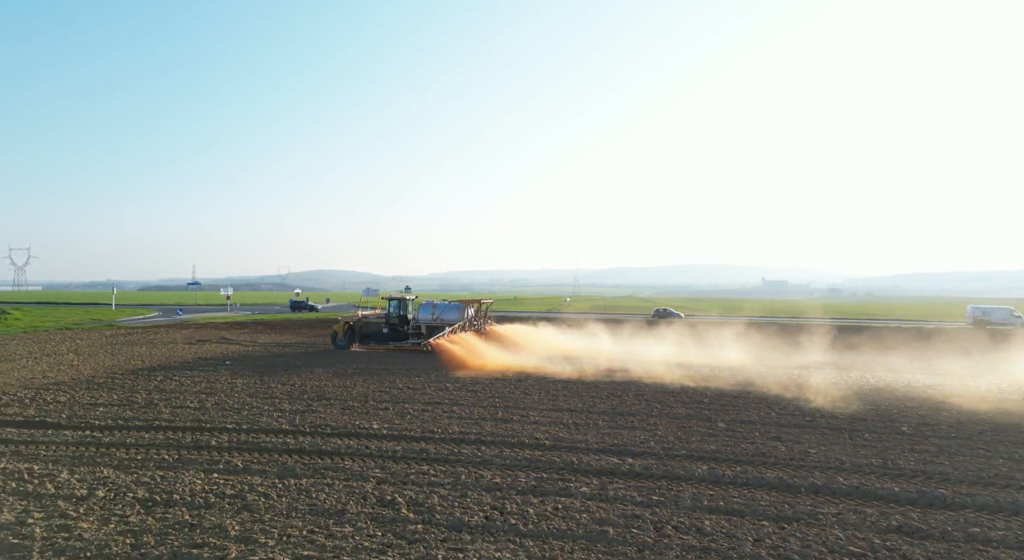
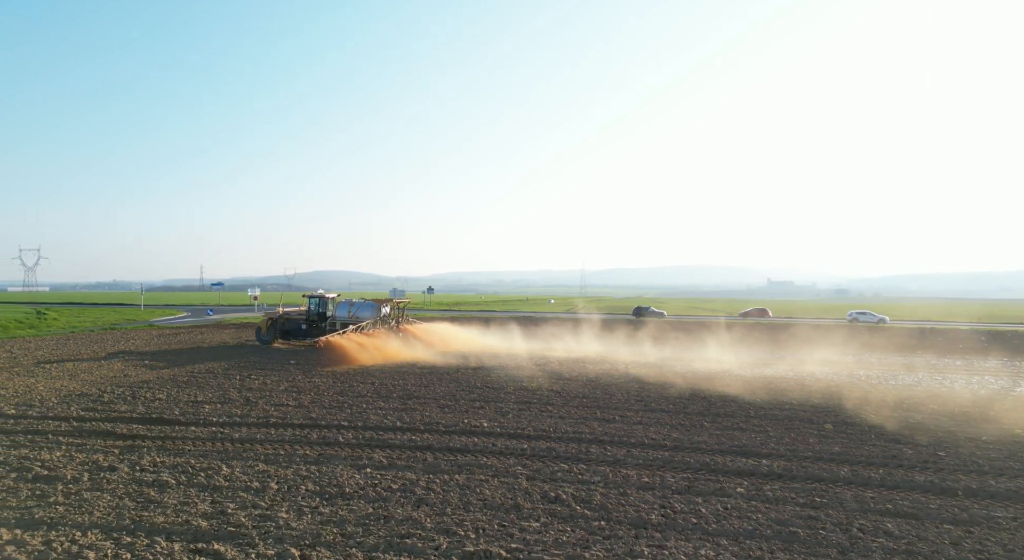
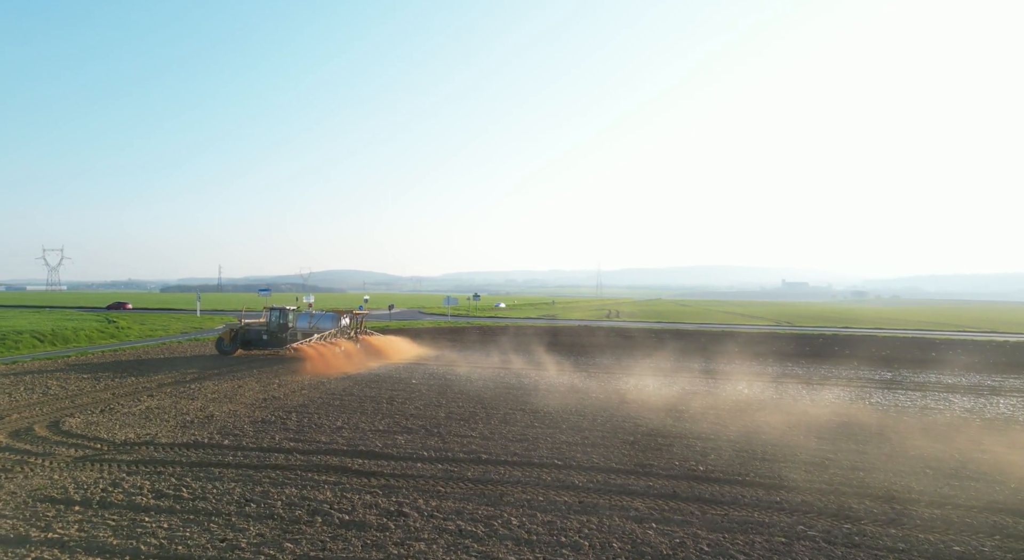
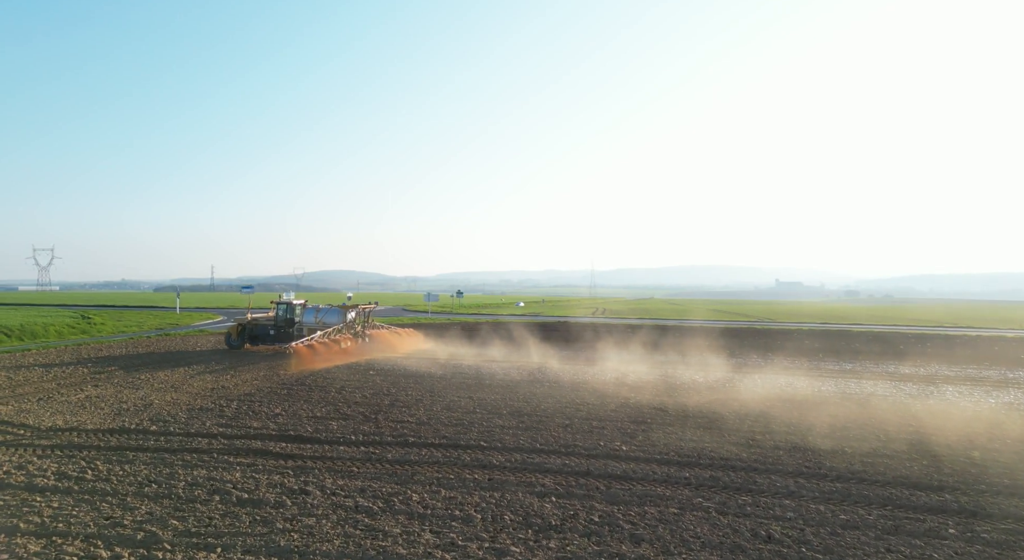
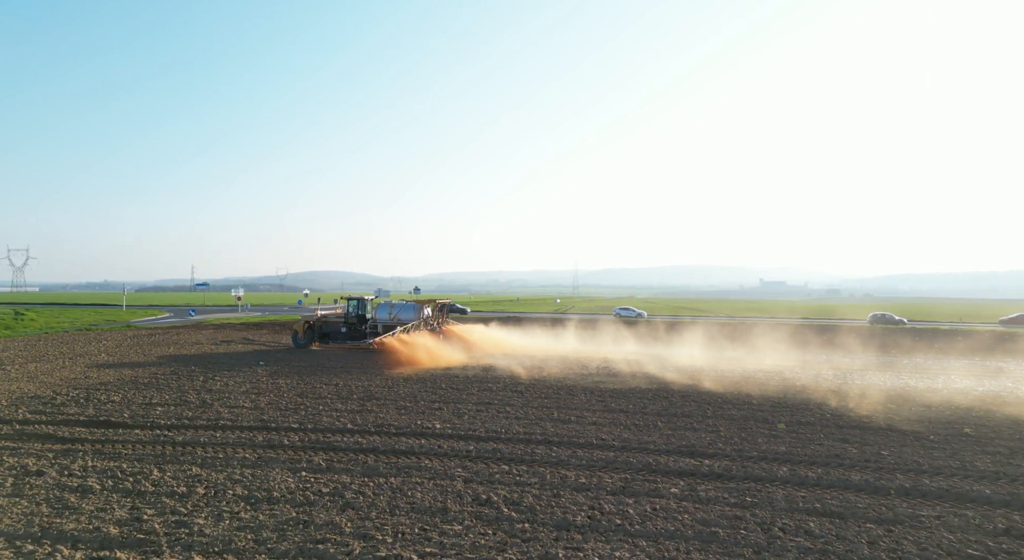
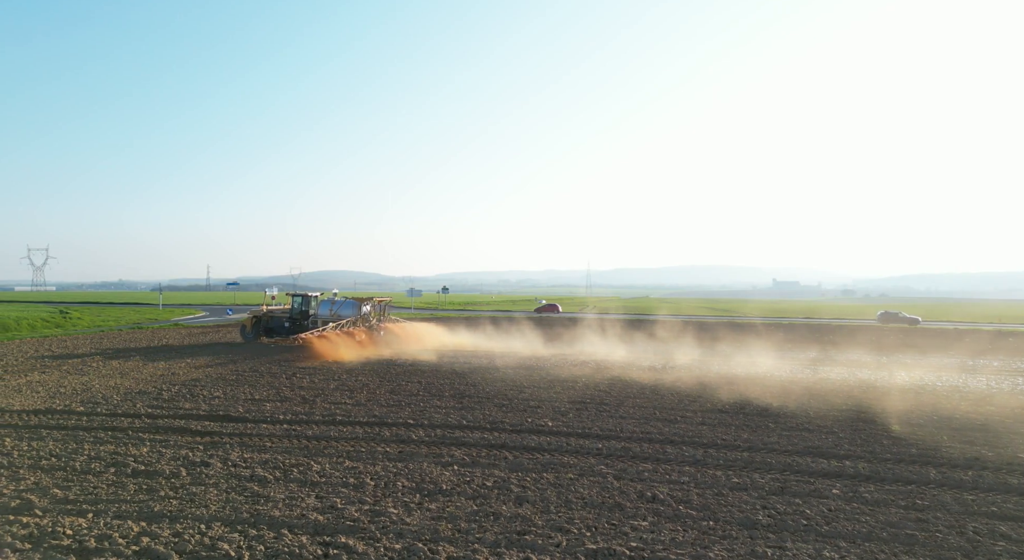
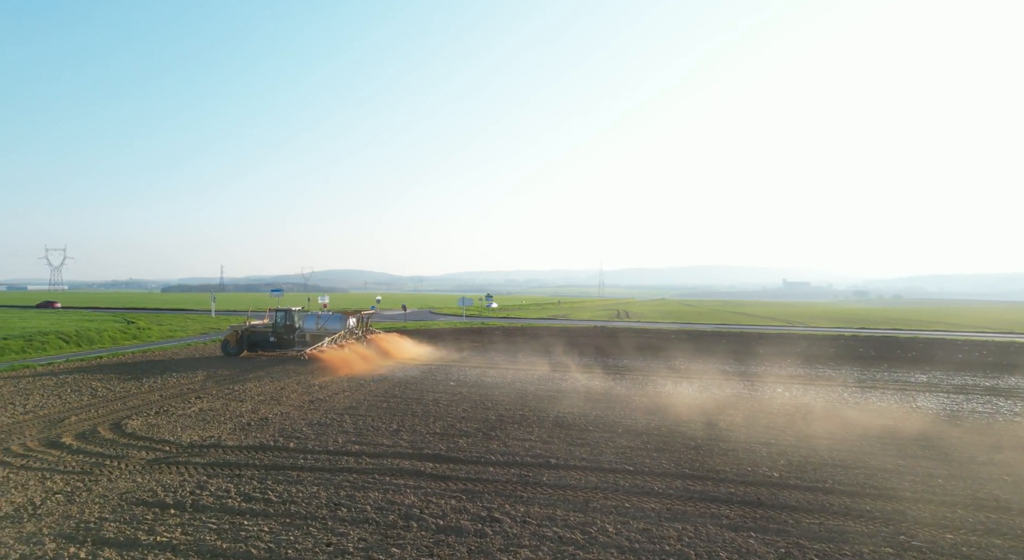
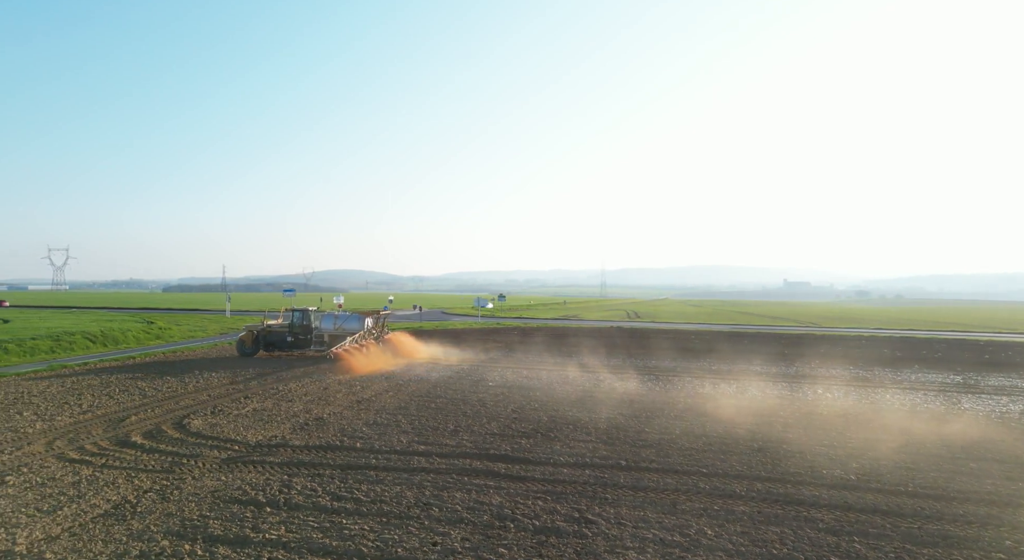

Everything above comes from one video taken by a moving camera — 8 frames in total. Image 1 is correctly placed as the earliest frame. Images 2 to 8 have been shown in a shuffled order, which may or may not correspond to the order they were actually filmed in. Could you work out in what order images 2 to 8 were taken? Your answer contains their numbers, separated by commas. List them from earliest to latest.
5, 2, 6, 4, 3, 7, 8
